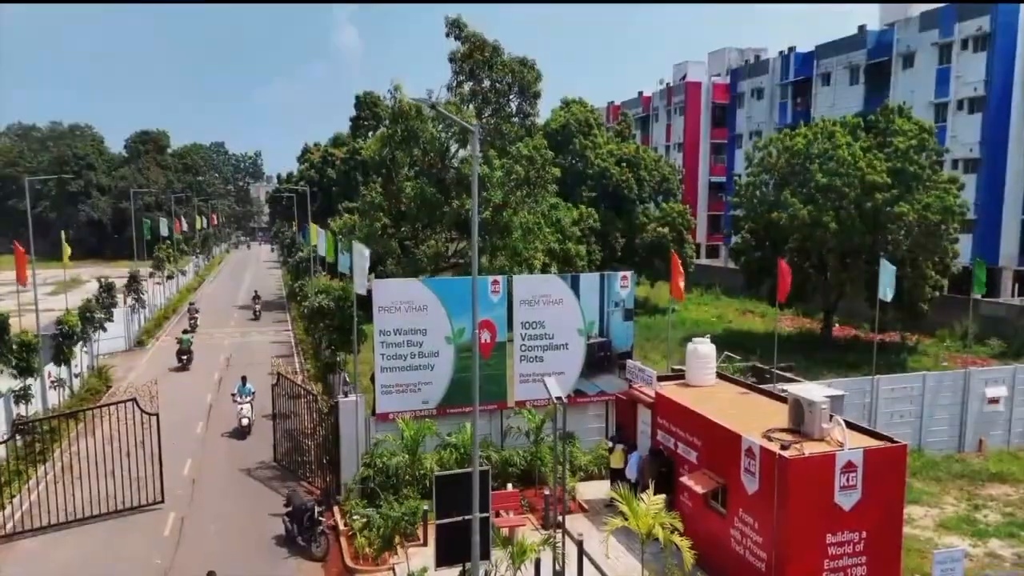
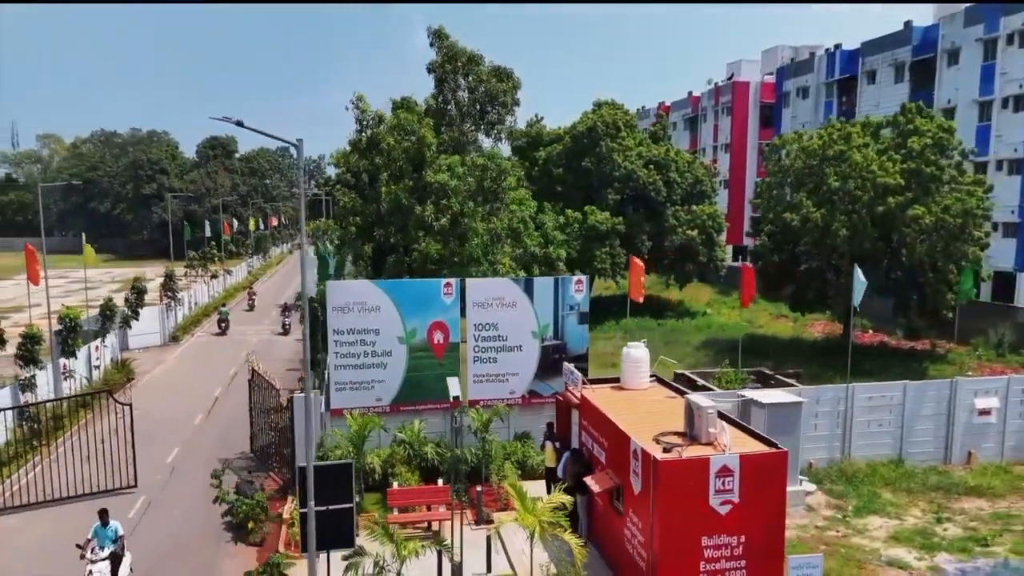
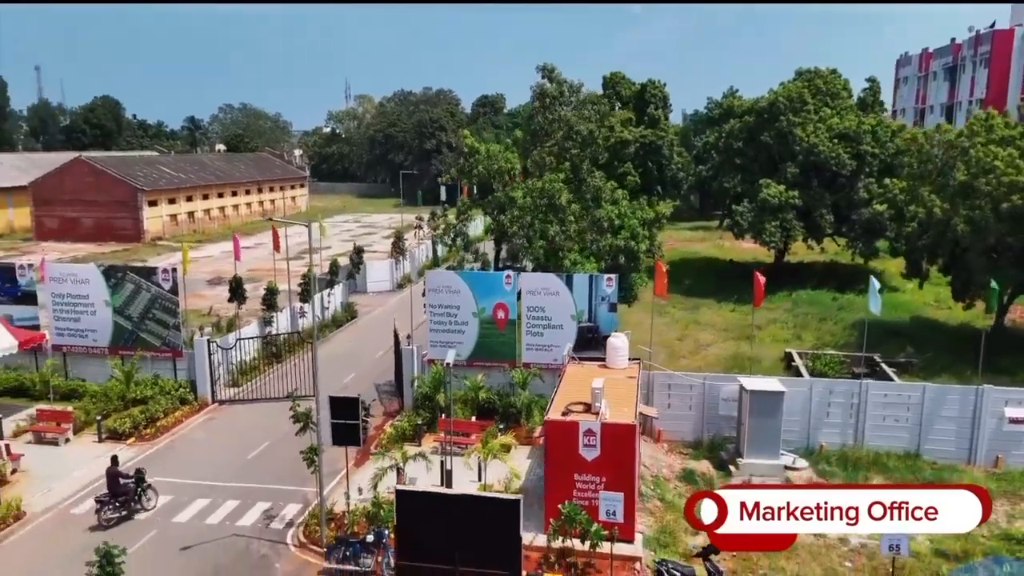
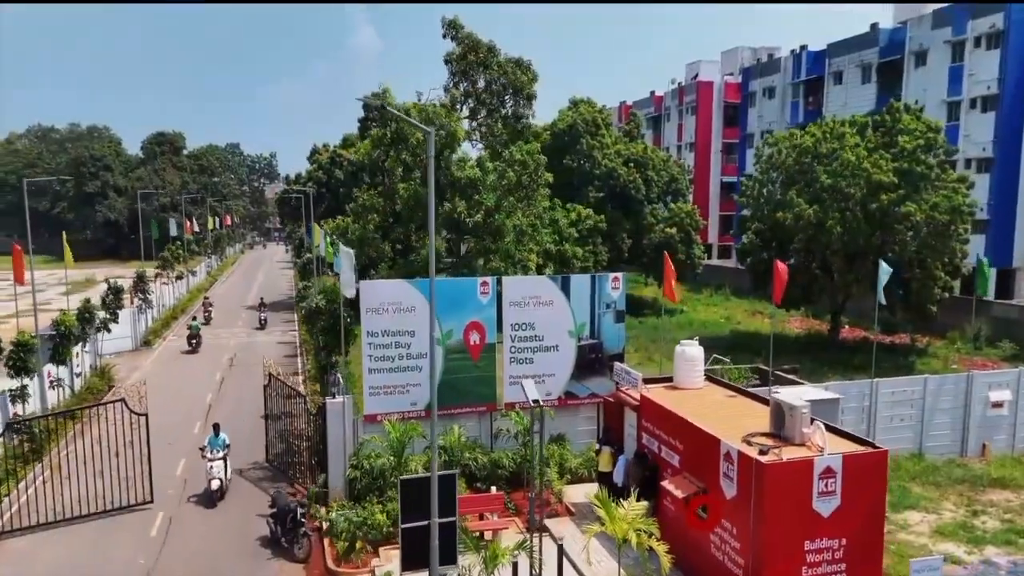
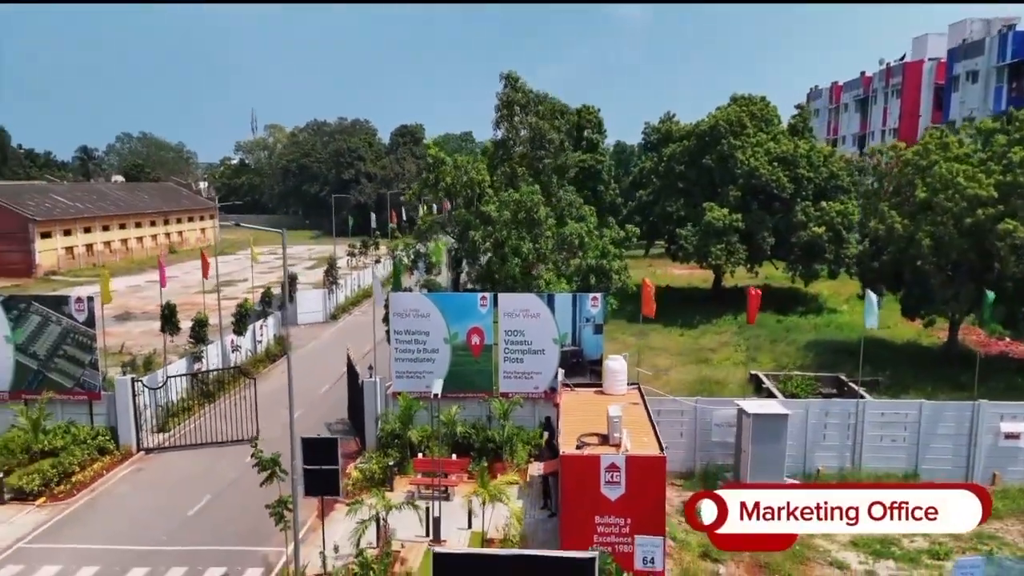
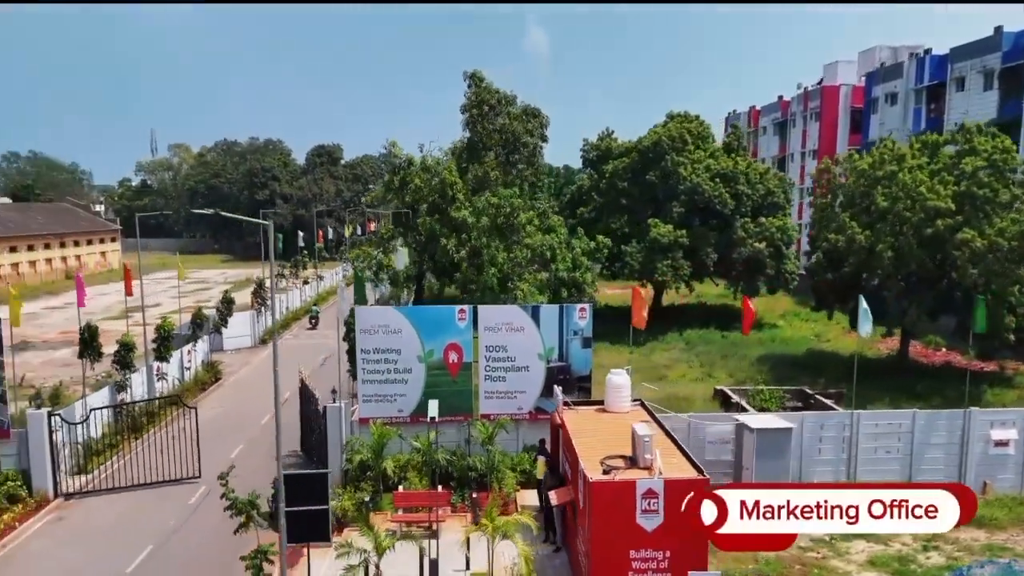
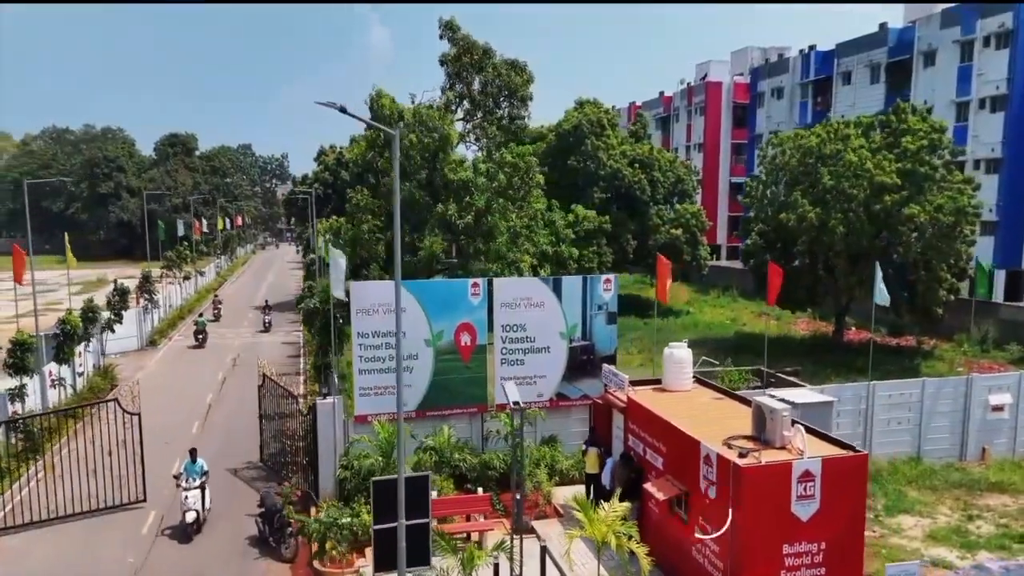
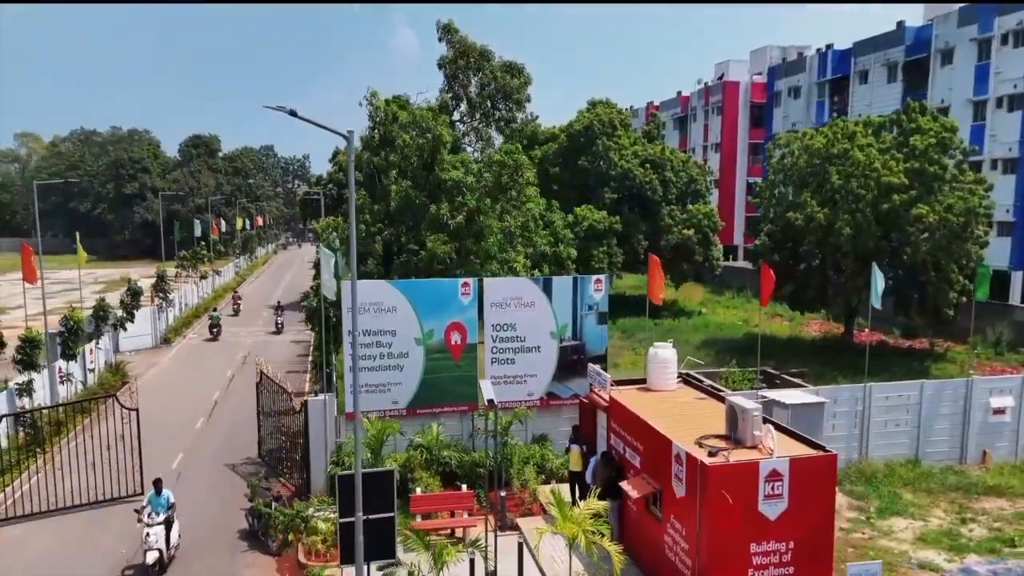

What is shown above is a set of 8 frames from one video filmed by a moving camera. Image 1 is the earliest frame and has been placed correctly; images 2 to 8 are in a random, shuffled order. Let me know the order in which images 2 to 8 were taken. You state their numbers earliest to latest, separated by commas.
4, 7, 8, 2, 6, 5, 3
